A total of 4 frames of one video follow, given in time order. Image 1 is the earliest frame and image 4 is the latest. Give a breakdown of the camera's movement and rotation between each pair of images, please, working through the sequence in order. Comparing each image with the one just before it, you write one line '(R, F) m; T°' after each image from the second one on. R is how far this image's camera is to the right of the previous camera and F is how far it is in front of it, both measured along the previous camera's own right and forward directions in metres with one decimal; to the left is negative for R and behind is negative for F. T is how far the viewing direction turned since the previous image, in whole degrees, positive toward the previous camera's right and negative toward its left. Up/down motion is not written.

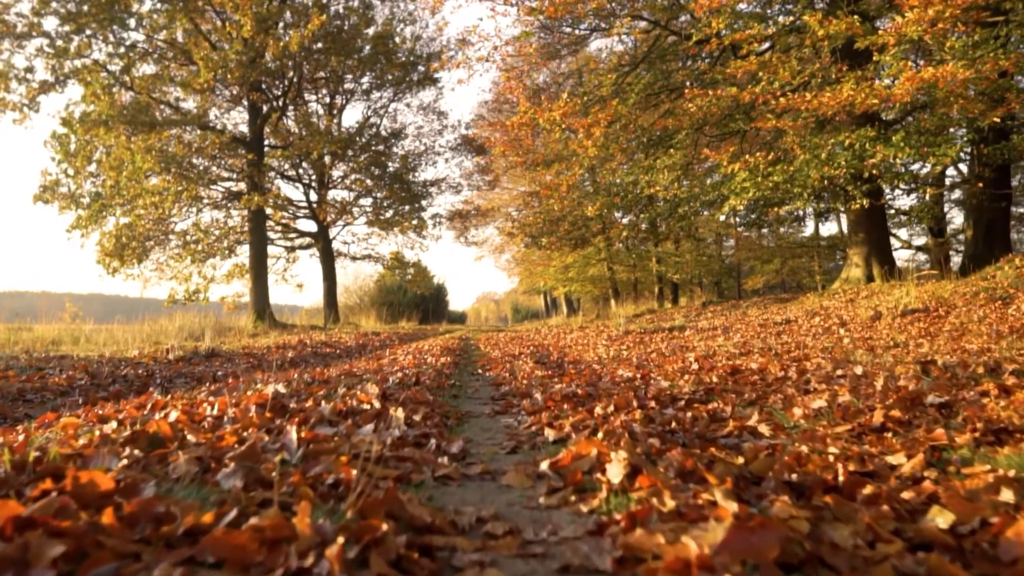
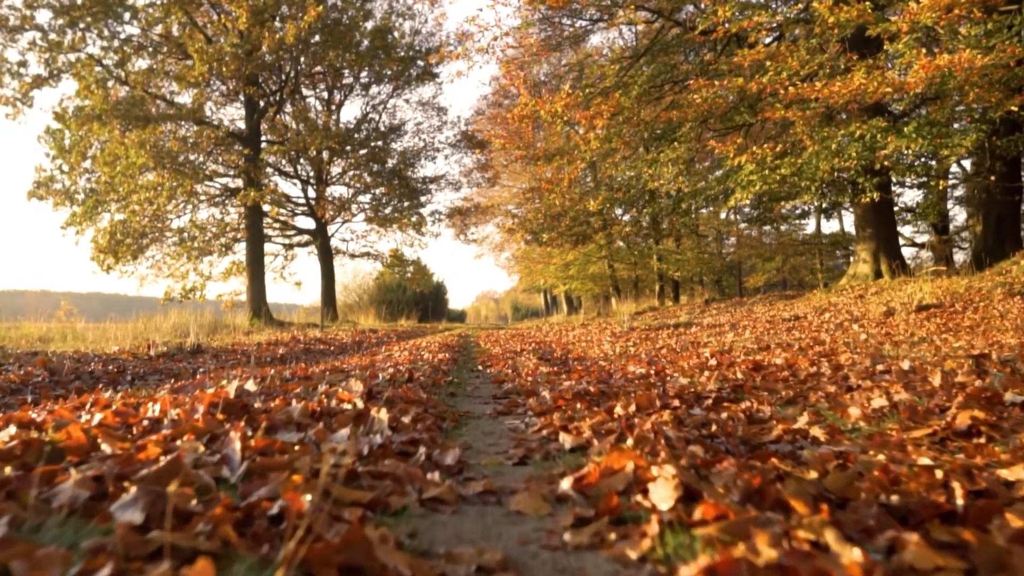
(0.0, +0.5) m; 0°
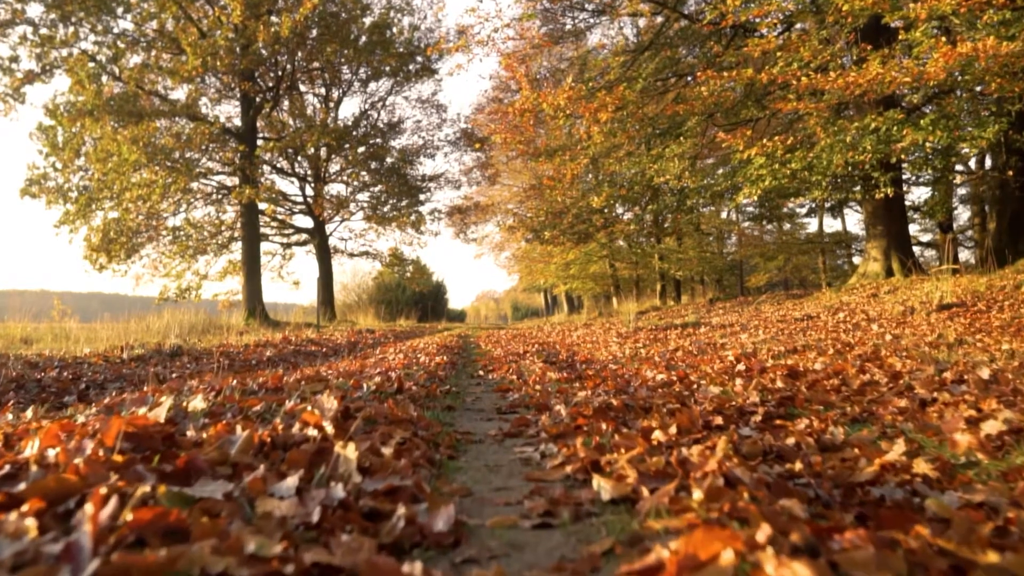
(0.0, +0.6) m; 0°
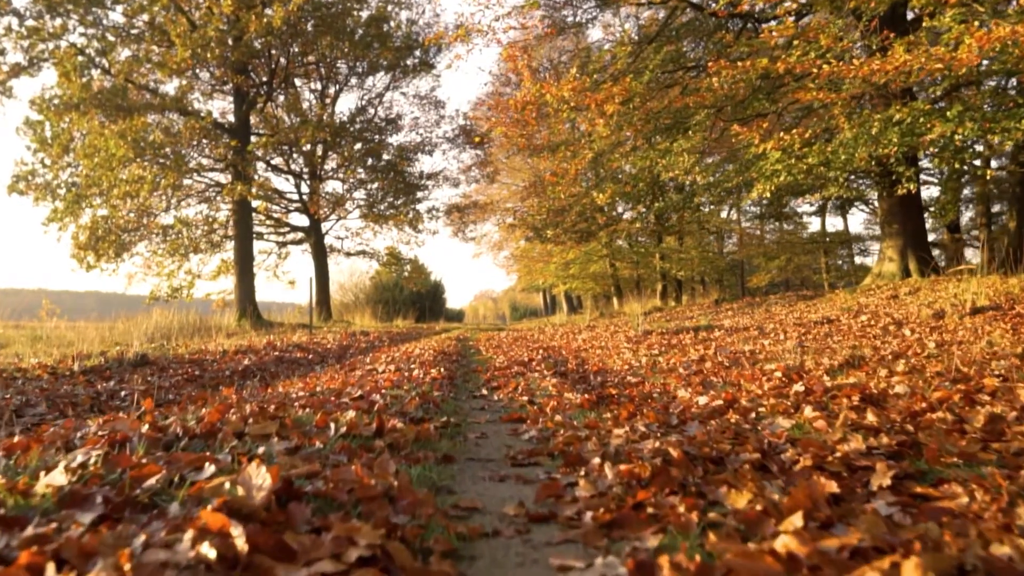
(-0.1, +0.9) m; 0°
